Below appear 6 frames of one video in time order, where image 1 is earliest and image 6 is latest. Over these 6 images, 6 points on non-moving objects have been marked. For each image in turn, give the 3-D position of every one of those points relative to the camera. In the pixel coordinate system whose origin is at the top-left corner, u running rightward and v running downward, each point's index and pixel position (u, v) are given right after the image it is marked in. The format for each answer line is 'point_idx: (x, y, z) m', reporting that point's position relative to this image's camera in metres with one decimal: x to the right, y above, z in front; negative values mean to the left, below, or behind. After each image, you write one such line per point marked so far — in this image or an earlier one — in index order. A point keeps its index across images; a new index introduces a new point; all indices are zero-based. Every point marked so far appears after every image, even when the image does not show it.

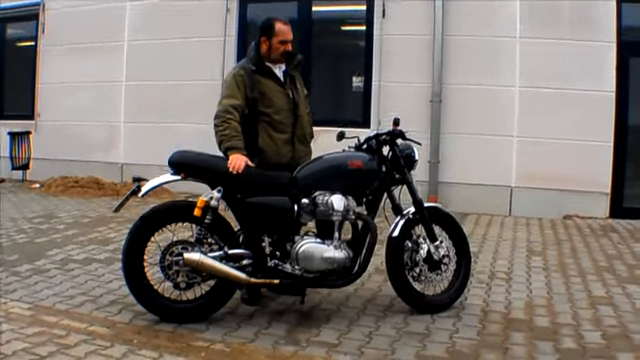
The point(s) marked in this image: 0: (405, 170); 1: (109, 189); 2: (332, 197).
0: (+0.5, +0.1, +4.3) m
1: (-3.0, -0.1, +10.2) m
2: (+0.1, -0.1, +4.0) m
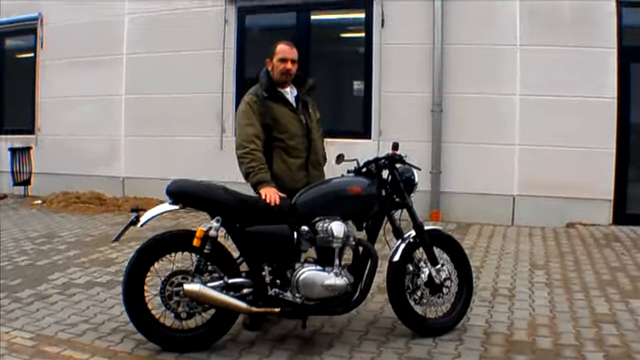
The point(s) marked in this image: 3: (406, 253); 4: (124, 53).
0: (+0.5, -0.1, +4.3) m
1: (-3.0, -0.3, +10.2) m
2: (+0.1, -0.2, +4.0) m
3: (+0.5, -0.4, +4.3) m
4: (-3.1, +2.0, +11.2) m
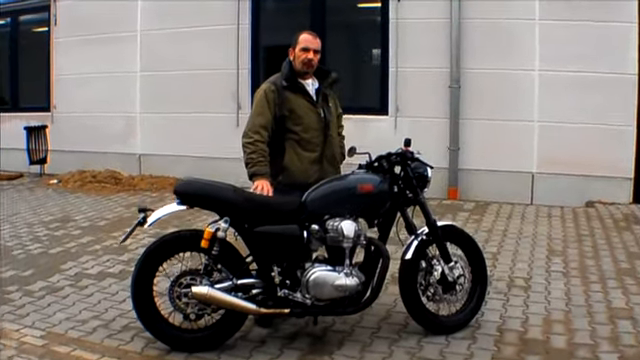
0: (+0.6, -0.1, +4.2) m
1: (-2.8, 0.0, +10.2) m
2: (+0.1, -0.2, +3.9) m
3: (+0.6, -0.4, +4.2) m
4: (-2.8, +2.4, +11.0) m
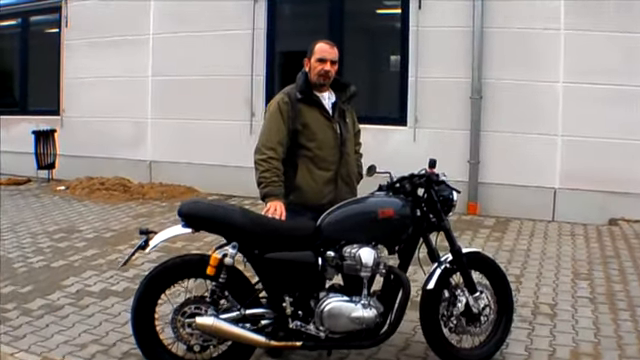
0: (+0.7, -0.2, +3.9) m
1: (-2.6, -0.2, +9.9) m
2: (+0.2, -0.4, +3.6) m
3: (+0.7, -0.6, +3.9) m
4: (-2.6, +2.2, +10.8) m
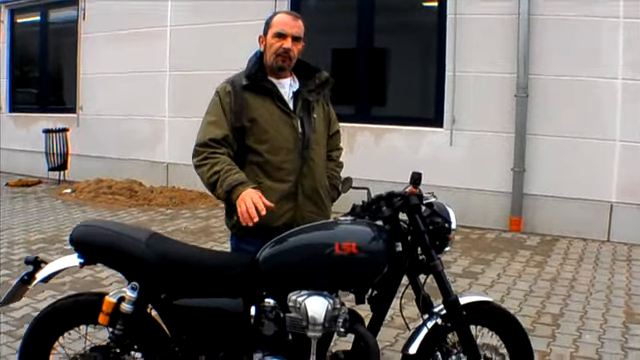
0: (+0.4, -0.3, +2.8) m
1: (-2.3, -0.2, +9.1) m
2: (0.0, -0.4, +2.6) m
3: (+0.4, -0.6, +2.9) m
4: (-2.2, +2.2, +10.0) m
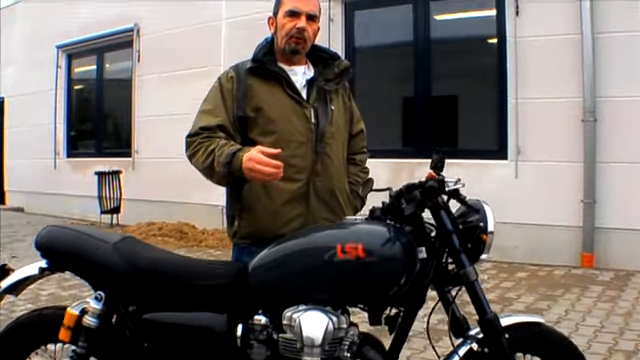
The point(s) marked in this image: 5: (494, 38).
0: (+0.5, -0.2, +2.3) m
1: (-1.6, -0.7, +8.8) m
2: (0.0, -0.4, +2.1) m
3: (+0.5, -0.6, +2.3) m
4: (-1.4, +1.6, +9.8) m
5: (+1.8, +1.7, +7.6) m
